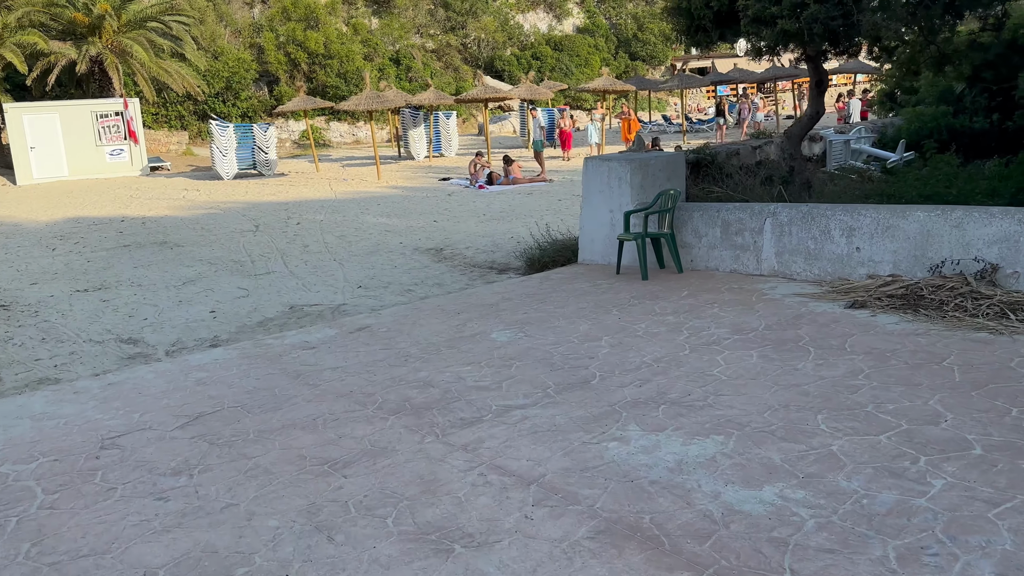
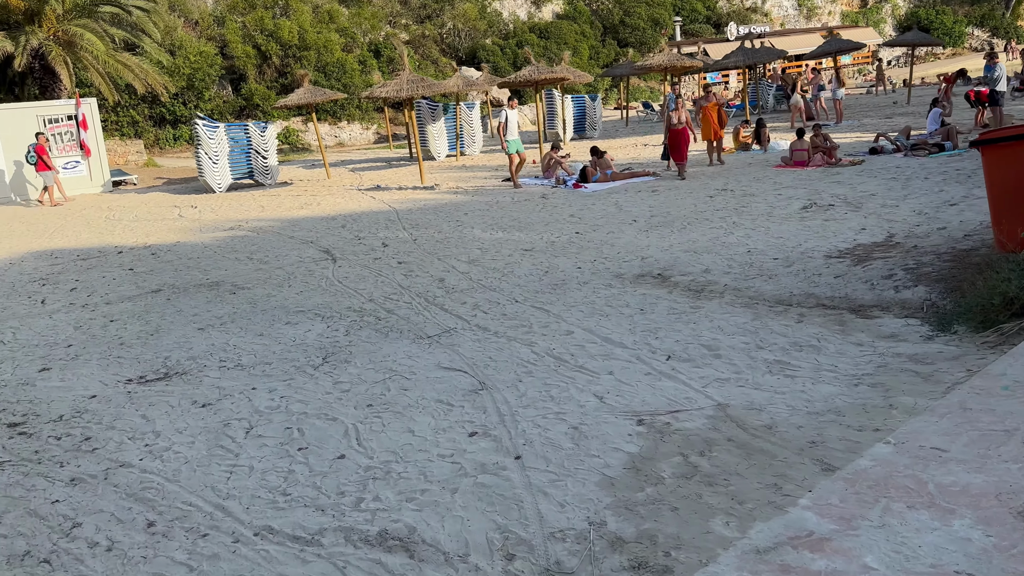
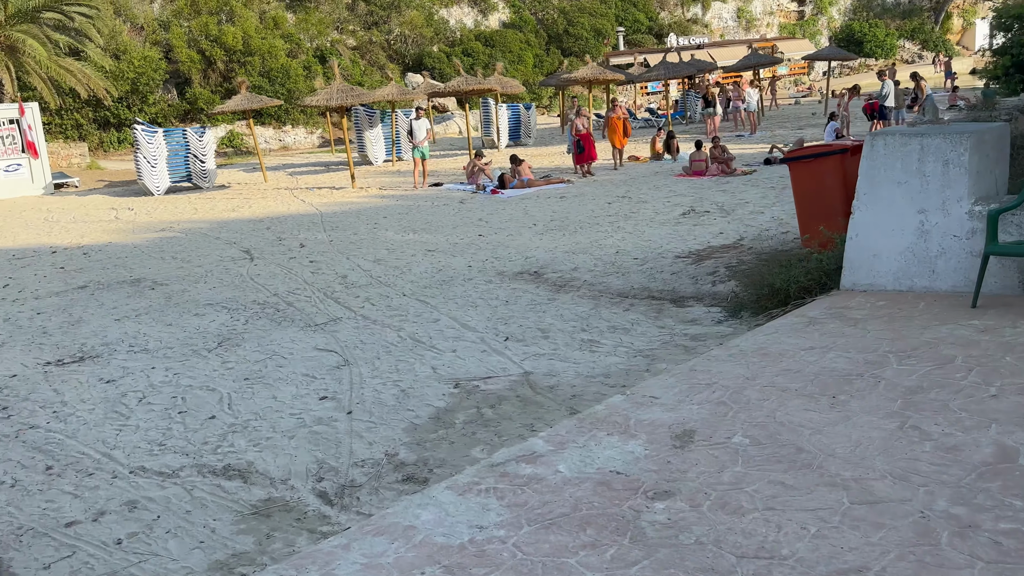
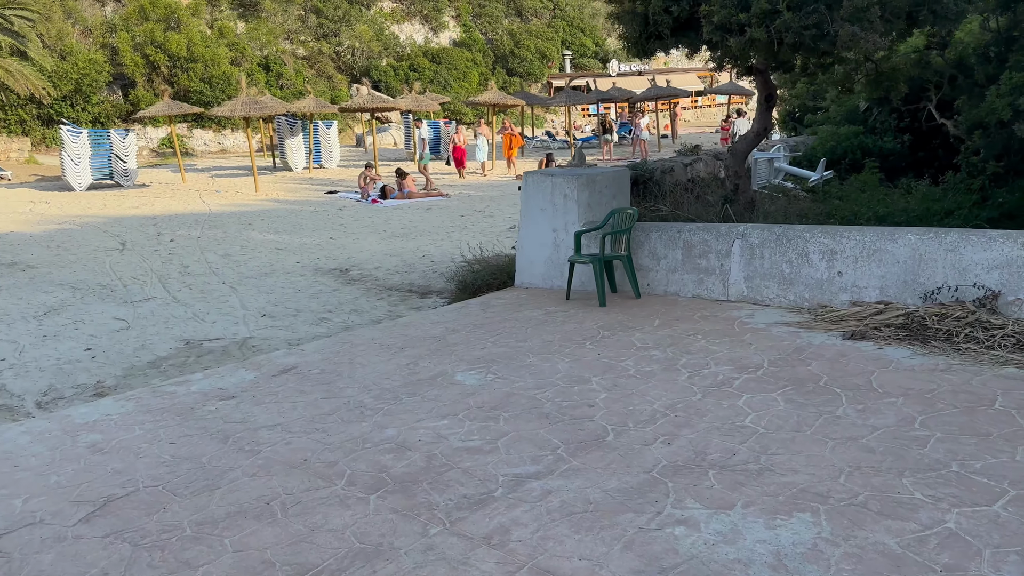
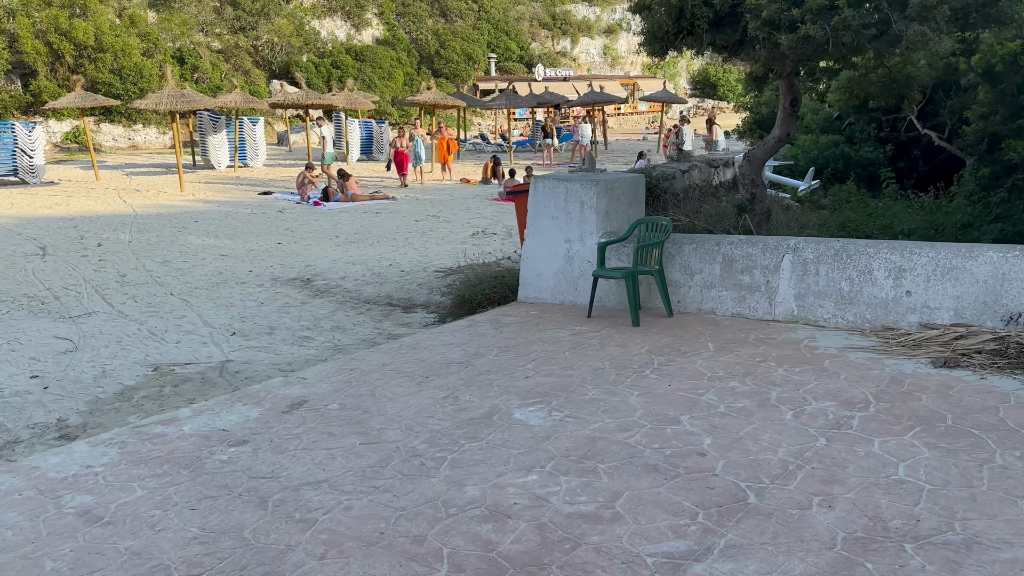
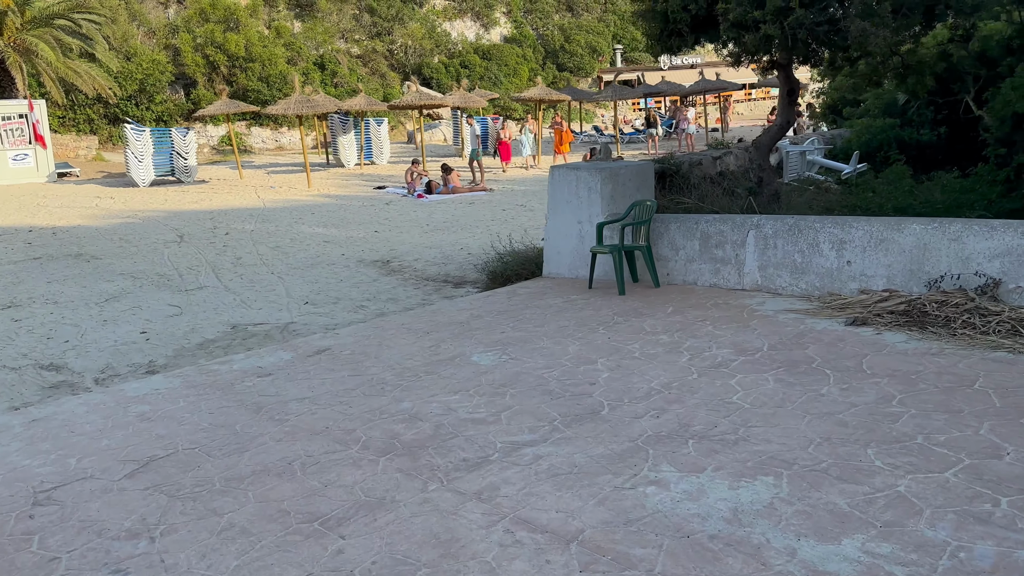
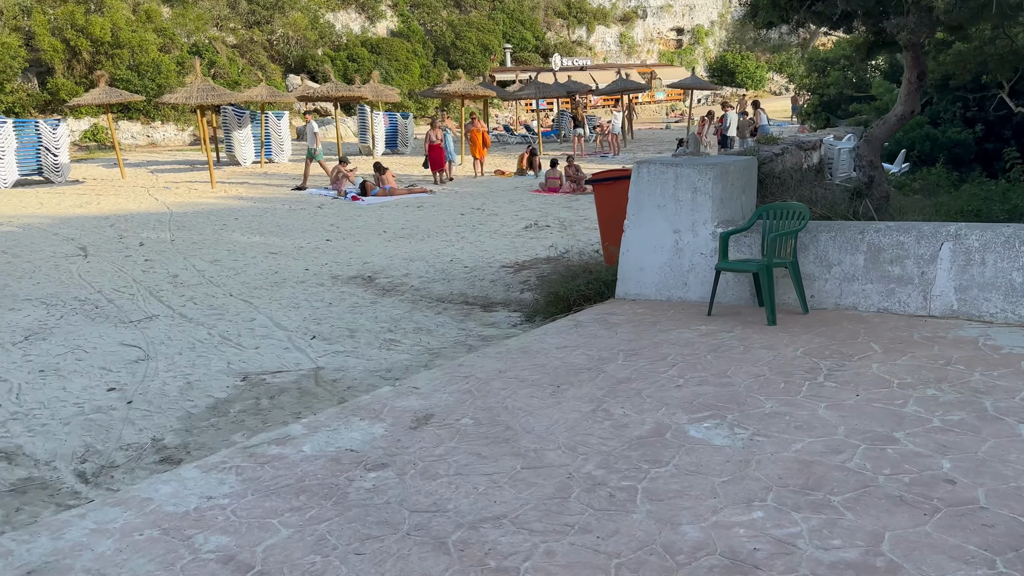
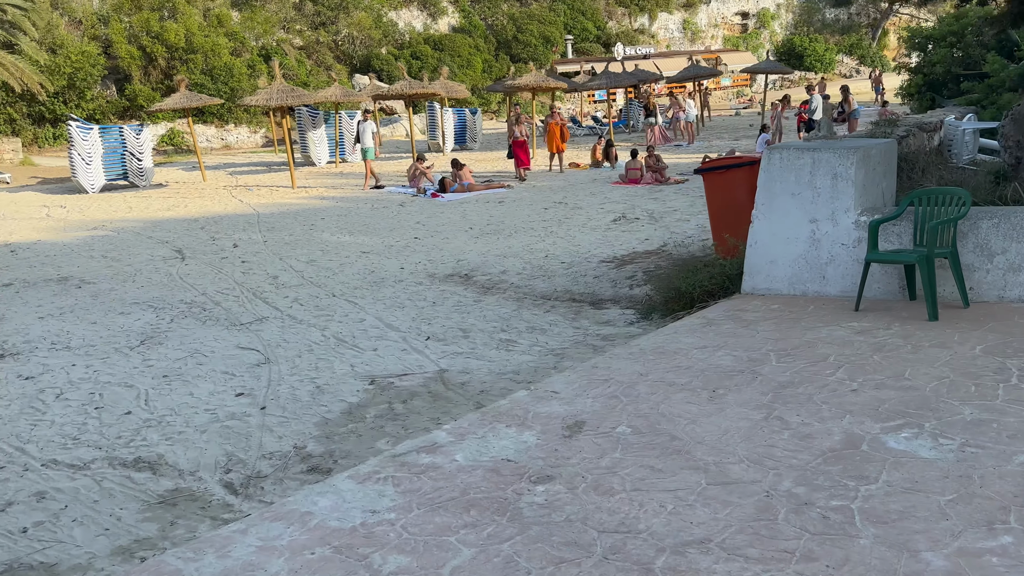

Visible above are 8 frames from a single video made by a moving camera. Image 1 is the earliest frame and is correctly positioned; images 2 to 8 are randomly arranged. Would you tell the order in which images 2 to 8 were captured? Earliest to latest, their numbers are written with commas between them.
6, 4, 5, 7, 8, 3, 2
